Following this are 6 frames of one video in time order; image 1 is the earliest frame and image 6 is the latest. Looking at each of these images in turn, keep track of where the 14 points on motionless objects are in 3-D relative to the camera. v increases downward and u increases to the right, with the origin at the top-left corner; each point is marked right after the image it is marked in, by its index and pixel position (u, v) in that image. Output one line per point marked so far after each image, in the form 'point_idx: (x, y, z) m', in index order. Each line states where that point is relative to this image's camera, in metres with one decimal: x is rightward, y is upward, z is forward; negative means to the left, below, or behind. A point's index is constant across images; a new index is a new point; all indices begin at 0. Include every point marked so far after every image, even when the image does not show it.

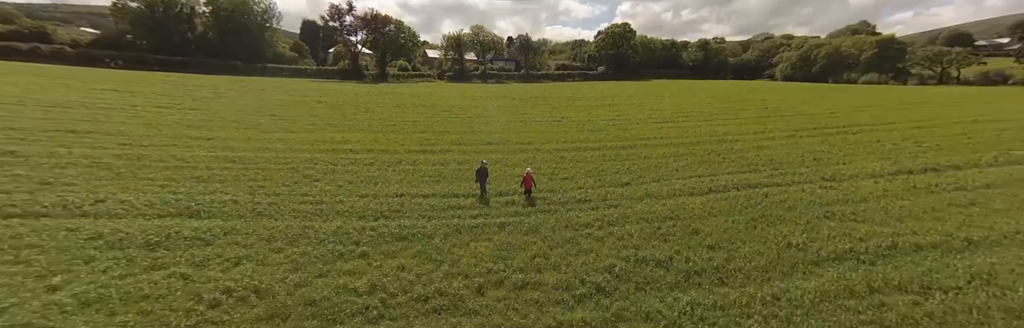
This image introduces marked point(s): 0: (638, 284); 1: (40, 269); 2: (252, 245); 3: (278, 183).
0: (+1.8, -1.7, +4.9) m
1: (-6.3, -1.4, +4.6) m
2: (-4.3, -1.3, +5.7) m
3: (-5.8, -0.4, +8.5) m
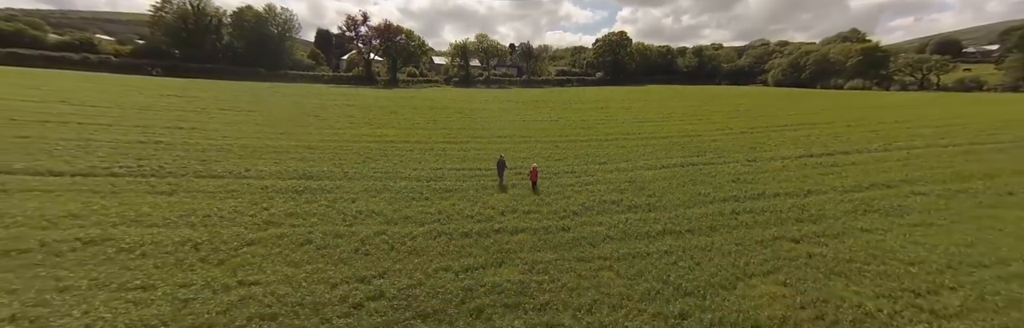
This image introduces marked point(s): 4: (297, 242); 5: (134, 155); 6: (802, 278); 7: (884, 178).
0: (+2.1, -1.1, +8.3) m
1: (-6.0, -0.8, +8.0) m
2: (-4.1, -0.8, +9.0) m
3: (-5.5, +0.1, +11.9) m
4: (-4.0, -1.4, +6.3) m
5: (-11.4, +0.3, +10.4) m
6: (+4.5, -1.7, +5.3) m
7: (+10.2, -0.4, +9.4) m
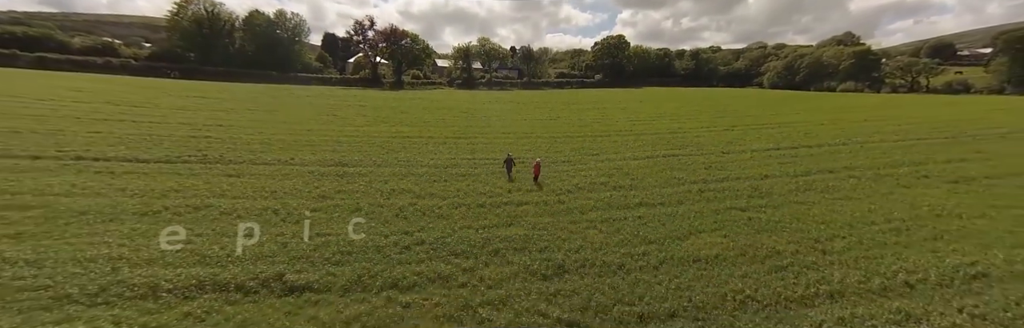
0: (+2.2, -0.7, +10.0) m
1: (-5.9, -0.5, +9.8) m
2: (-3.9, -0.4, +10.8) m
3: (-5.4, +0.4, +13.7) m
4: (-3.8, -1.0, +8.0) m
5: (-11.3, +0.6, +12.2) m
6: (+4.7, -1.3, +7.1) m
7: (+10.3, 0.0, +11.2) m
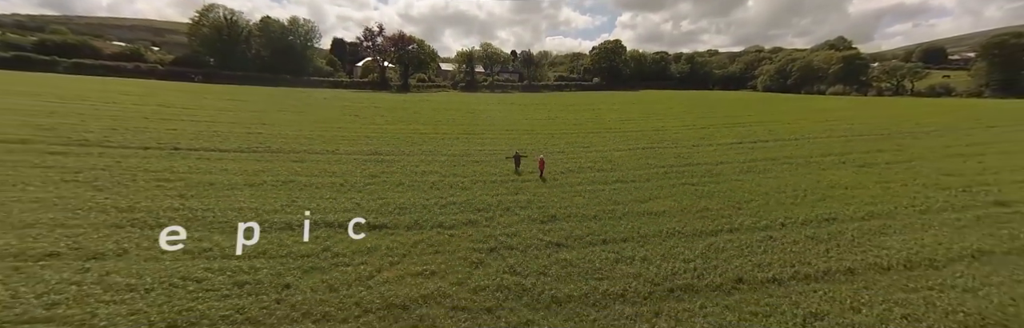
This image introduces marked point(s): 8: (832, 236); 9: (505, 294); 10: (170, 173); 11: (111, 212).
0: (+2.4, -0.3, +12.6) m
1: (-5.7, -0.1, +12.4) m
2: (-3.7, 0.0, +13.4) m
3: (-5.2, +0.8, +16.3) m
4: (-3.6, -0.6, +10.6) m
5: (-11.1, +1.0, +14.8) m
6: (+4.9, -0.9, +9.7) m
7: (+10.5, +0.4, +13.8) m
8: (+6.3, -1.3, +6.8) m
9: (-0.1, -1.8, +5.1) m
10: (-9.7, -0.2, +9.7) m
11: (-8.2, -1.0, +7.0) m
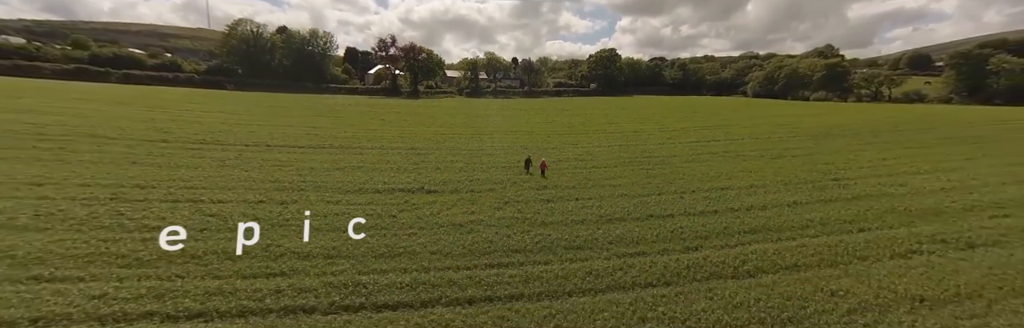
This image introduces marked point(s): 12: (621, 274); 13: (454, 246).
0: (+2.6, 0.0, +16.8) m
1: (-5.5, +0.3, +16.6) m
2: (-3.5, +0.3, +17.6) m
3: (-5.0, +1.1, +20.5) m
4: (-3.4, -0.3, +14.8) m
5: (-10.9, +1.3, +19.0) m
6: (+5.1, -0.5, +13.9) m
7: (+10.7, +0.7, +18.0) m
8: (+6.5, -1.0, +10.9) m
9: (+0.1, -1.5, +9.3) m
10: (-9.5, +0.2, +13.9) m
11: (-8.0, -0.6, +11.2) m
12: (+2.1, -2.0, +6.5) m
13: (-1.4, -1.8, +7.5) m
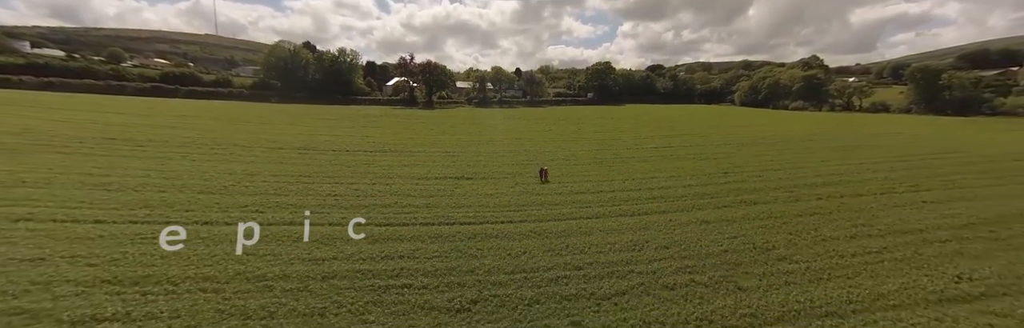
0: (+3.0, -0.1, +23.5) m
1: (-5.1, +0.2, +23.3) m
2: (-3.1, +0.3, +24.3) m
3: (-4.5, +1.1, +27.3) m
4: (-3.0, -0.3, +21.6) m
5: (-10.4, +1.3, +25.8) m
6: (+5.5, -0.5, +20.6) m
7: (+11.2, +0.6, +24.7) m
8: (+6.9, -0.9, +17.6) m
9: (+0.5, -1.4, +16.0) m
10: (-9.0, +0.2, +20.6) m
11: (-7.6, -0.5, +18.0) m
12: (+2.4, -1.9, +13.2) m
13: (-1.1, -1.7, +14.2) m
